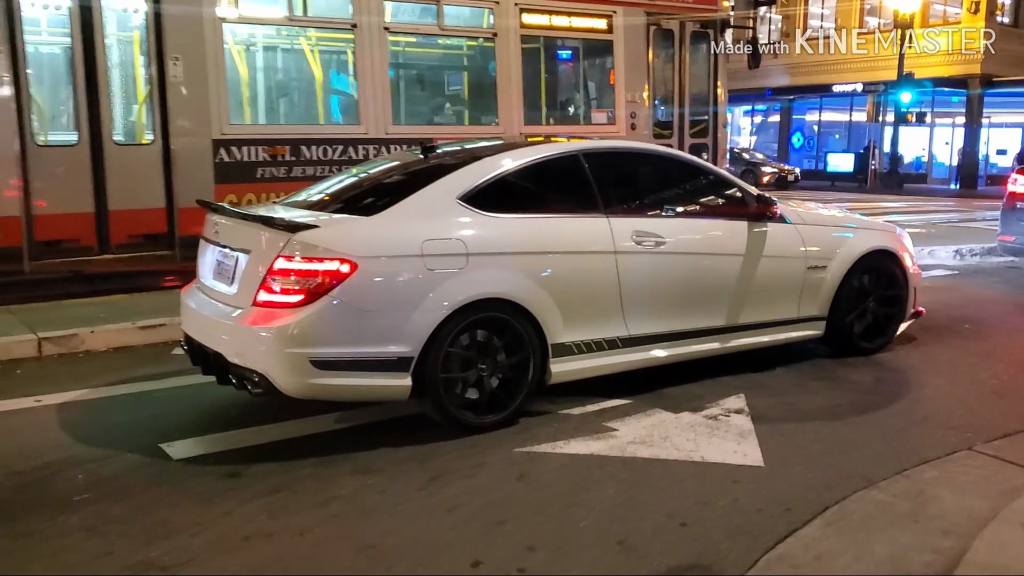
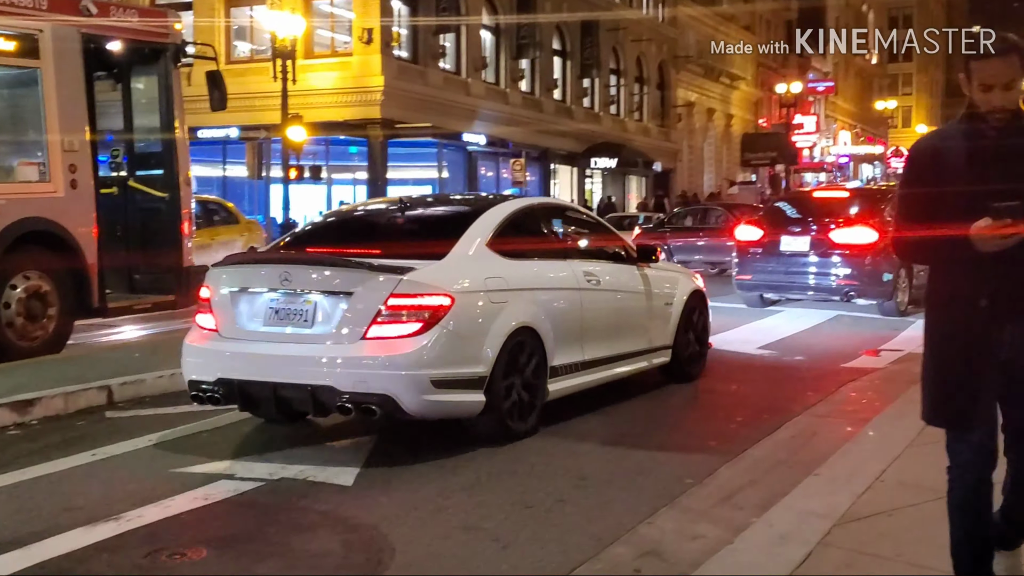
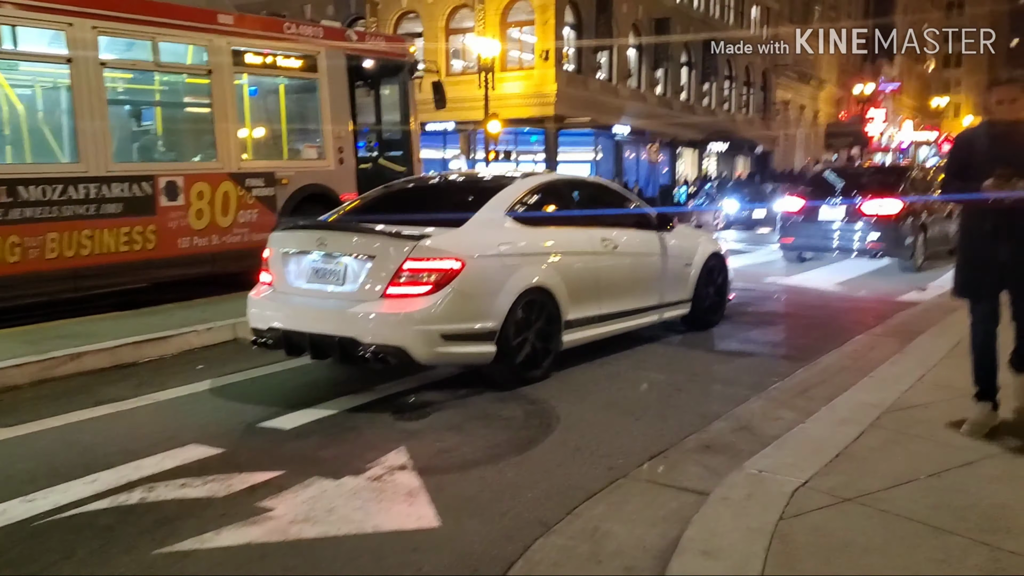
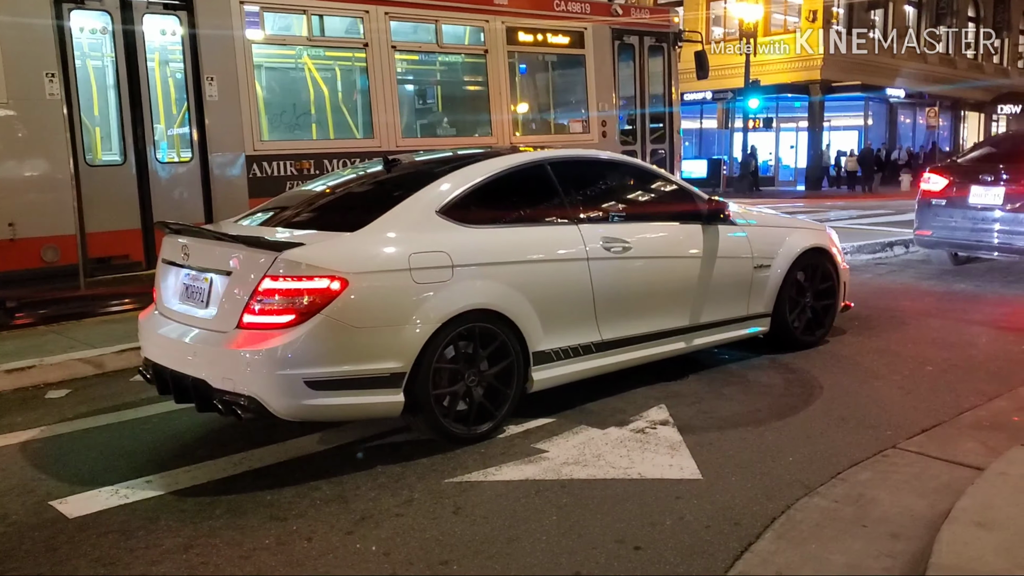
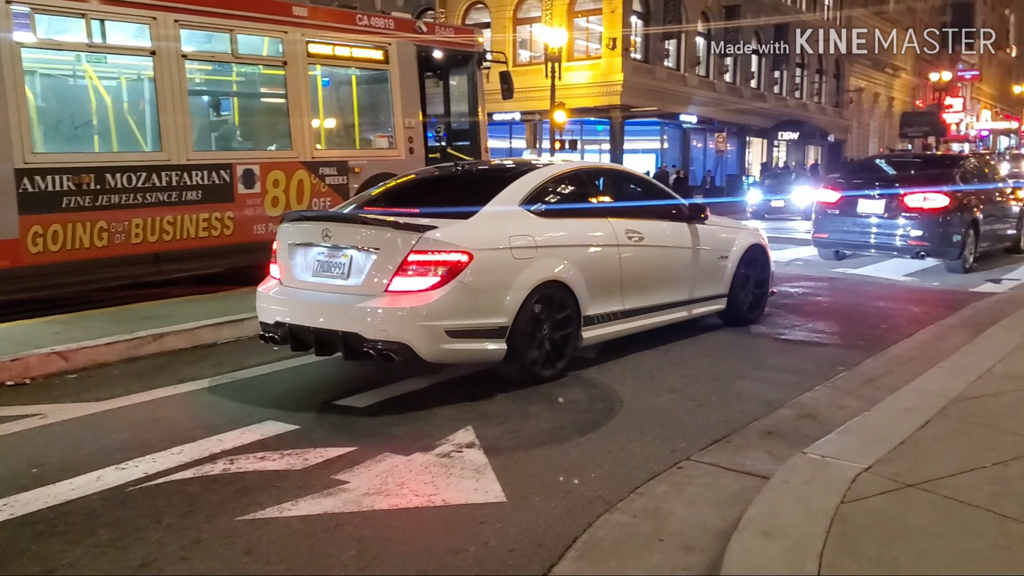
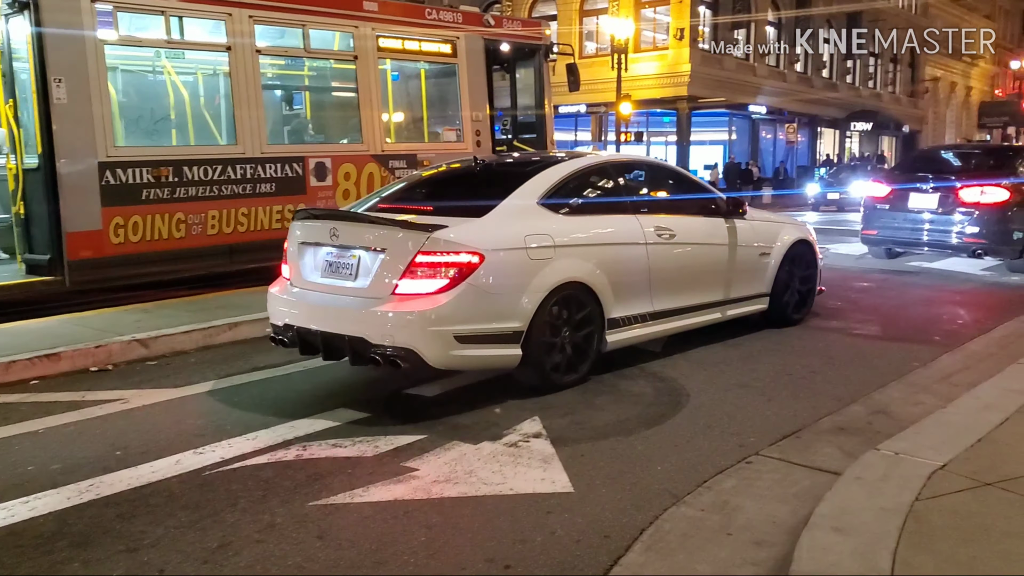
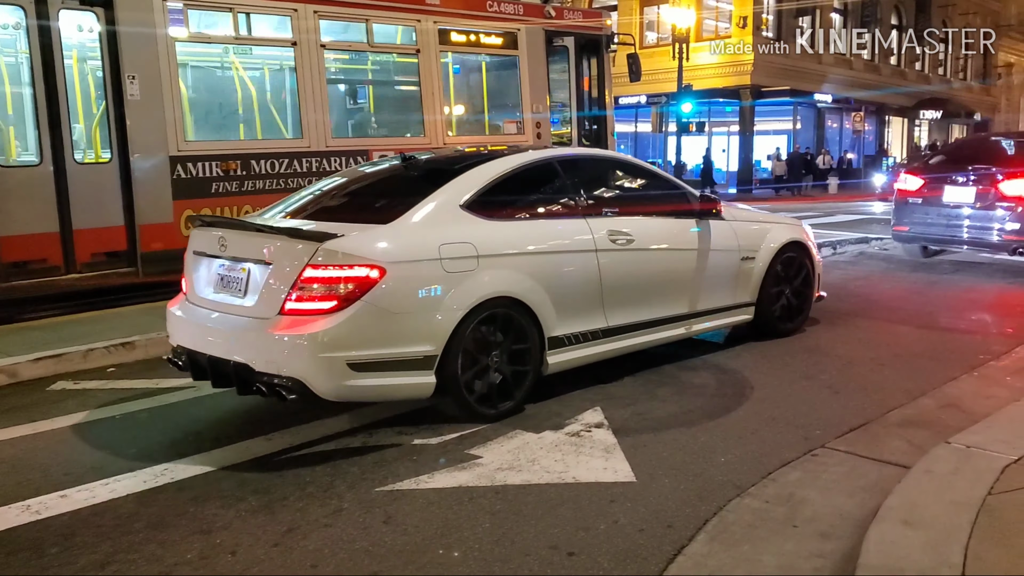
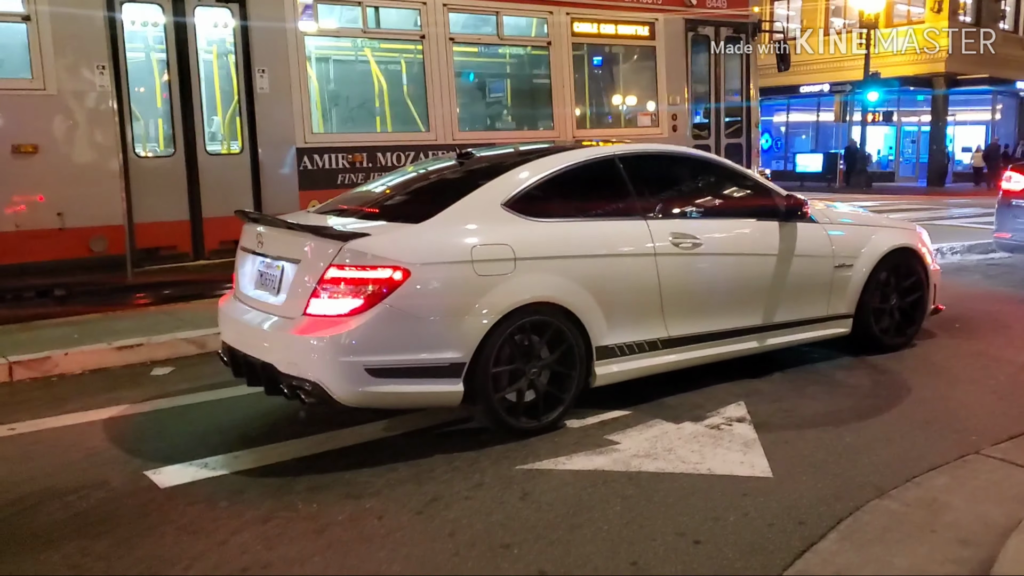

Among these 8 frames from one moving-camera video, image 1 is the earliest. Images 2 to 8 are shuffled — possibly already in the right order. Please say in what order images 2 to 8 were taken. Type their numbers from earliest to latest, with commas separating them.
8, 4, 7, 6, 5, 3, 2
